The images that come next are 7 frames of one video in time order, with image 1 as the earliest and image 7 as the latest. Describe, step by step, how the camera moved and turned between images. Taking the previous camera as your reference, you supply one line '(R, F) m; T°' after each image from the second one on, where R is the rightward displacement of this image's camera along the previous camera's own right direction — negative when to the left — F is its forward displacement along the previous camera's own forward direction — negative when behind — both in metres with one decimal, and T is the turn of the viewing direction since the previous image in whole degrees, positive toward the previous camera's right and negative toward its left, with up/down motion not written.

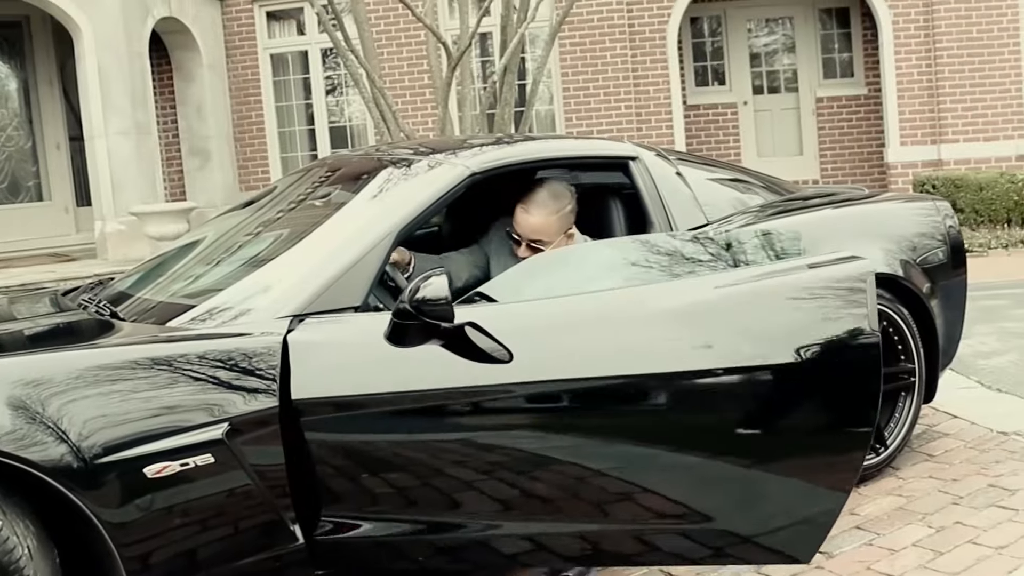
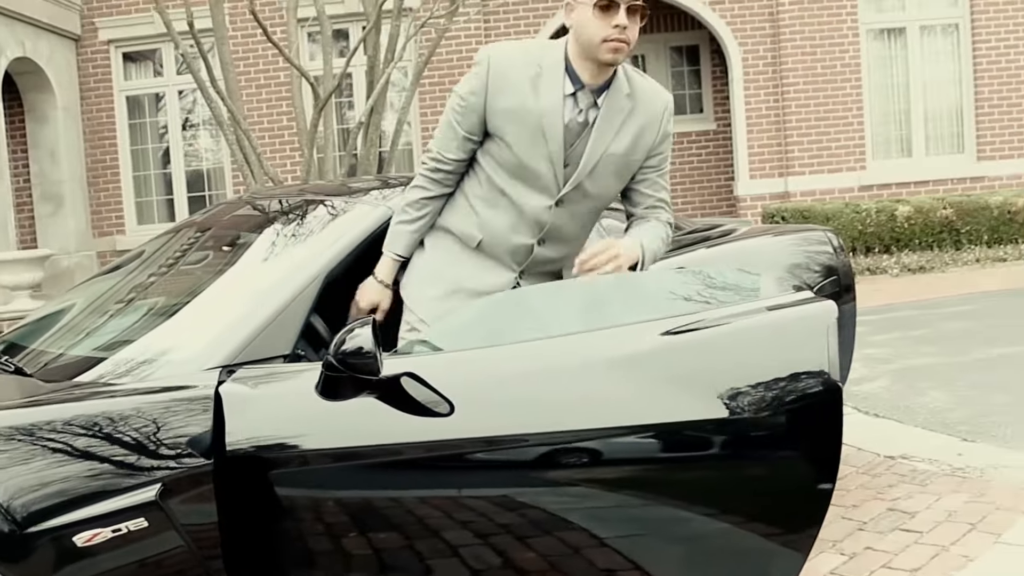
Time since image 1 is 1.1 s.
(-0.1, 0.0) m; +7°
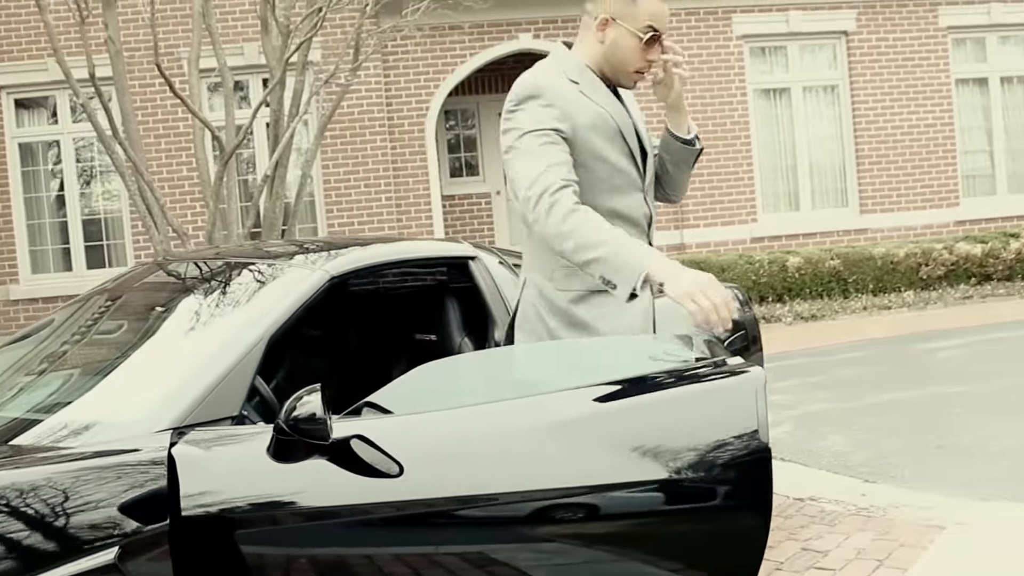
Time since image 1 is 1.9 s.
(-0.1, -0.1) m; +5°
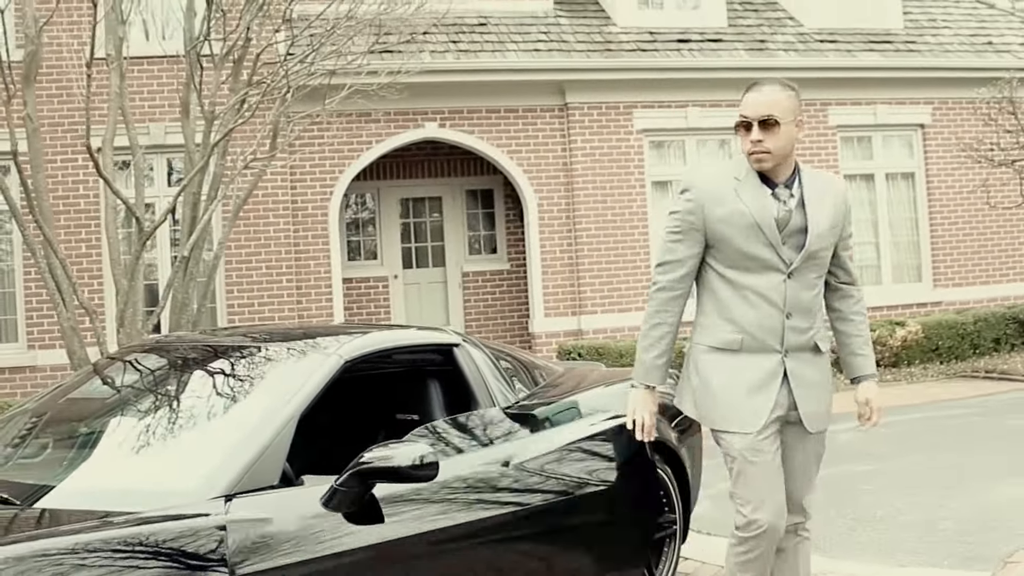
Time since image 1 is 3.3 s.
(-0.2, -0.1) m; +6°
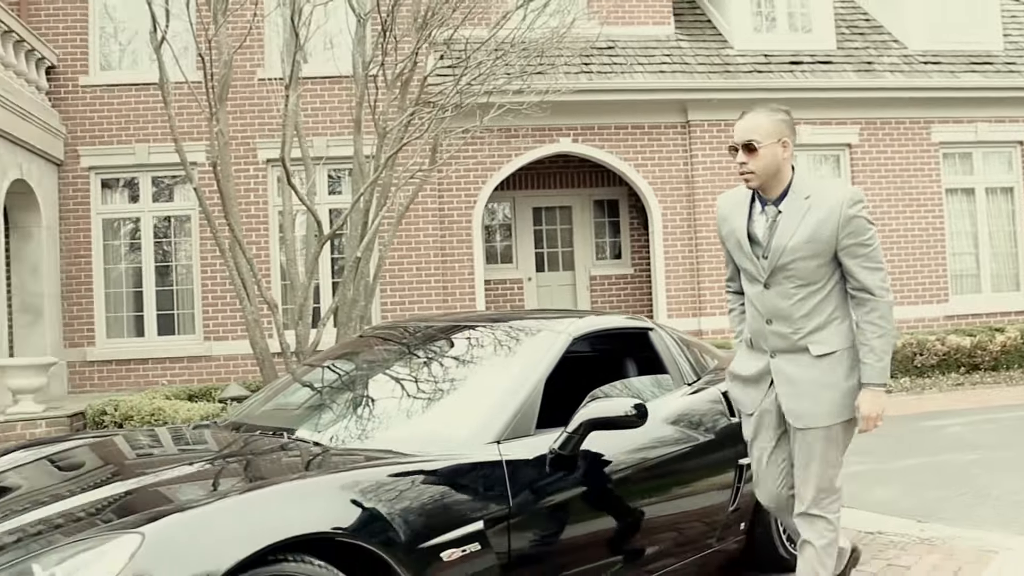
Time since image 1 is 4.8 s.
(-0.4, -0.8) m; -4°
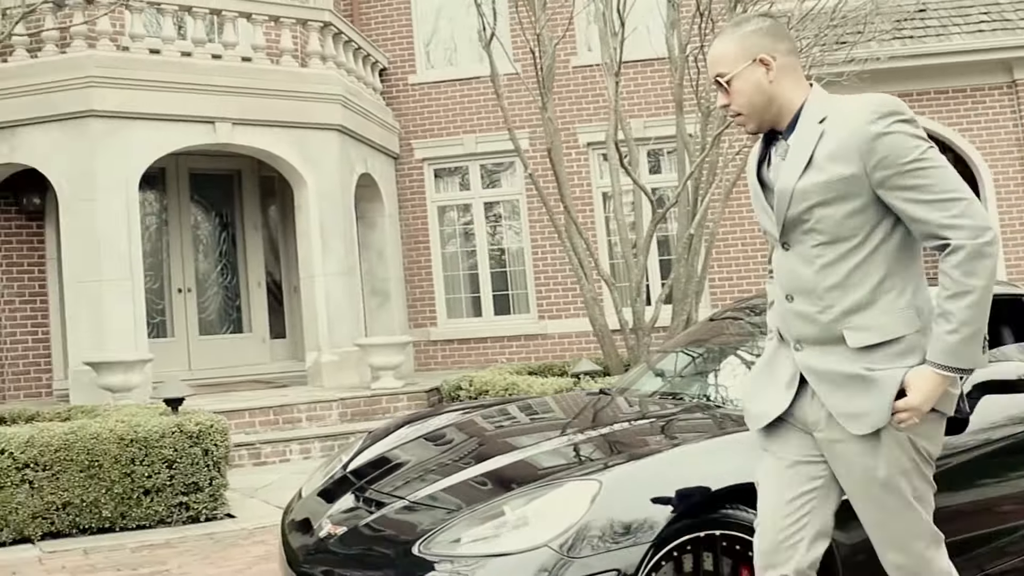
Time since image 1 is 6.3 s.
(-0.8, -0.3) m; -11°
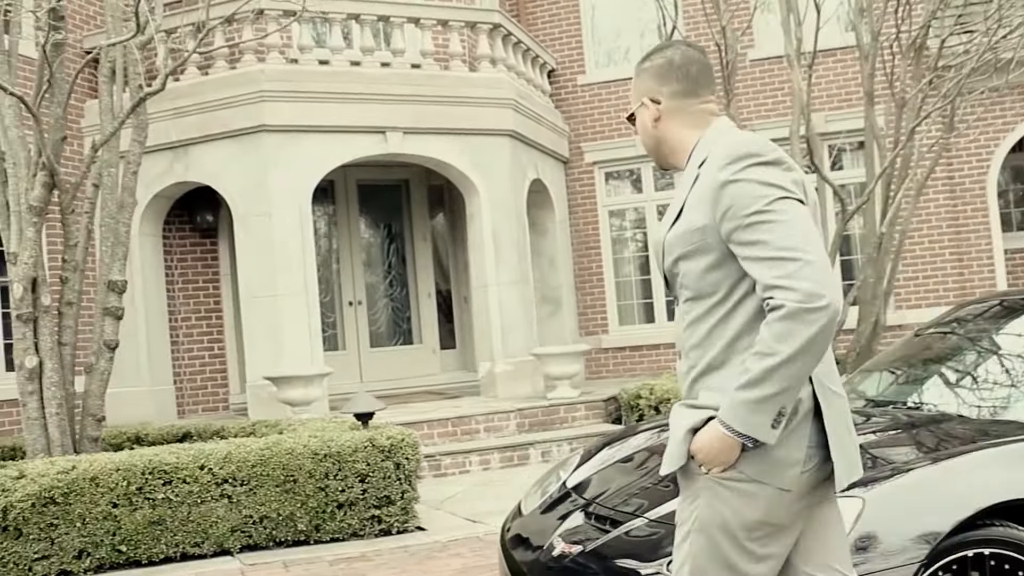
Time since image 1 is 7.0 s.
(-0.3, +0.2) m; -6°
